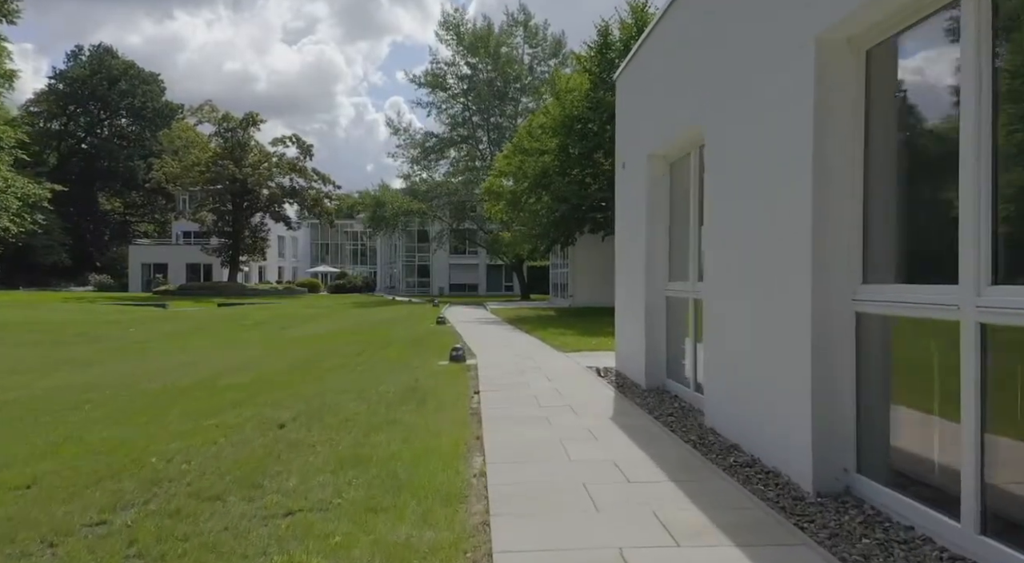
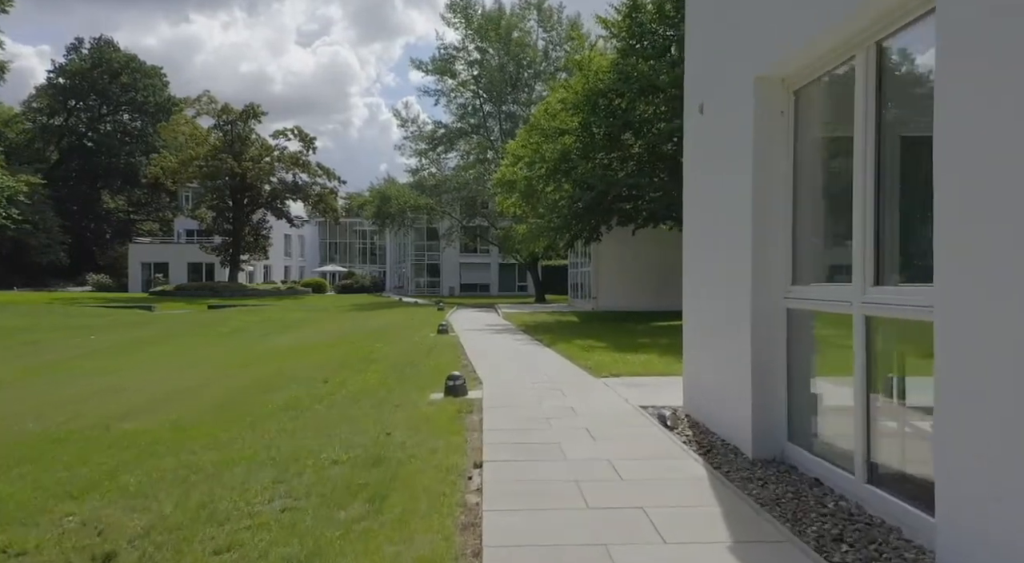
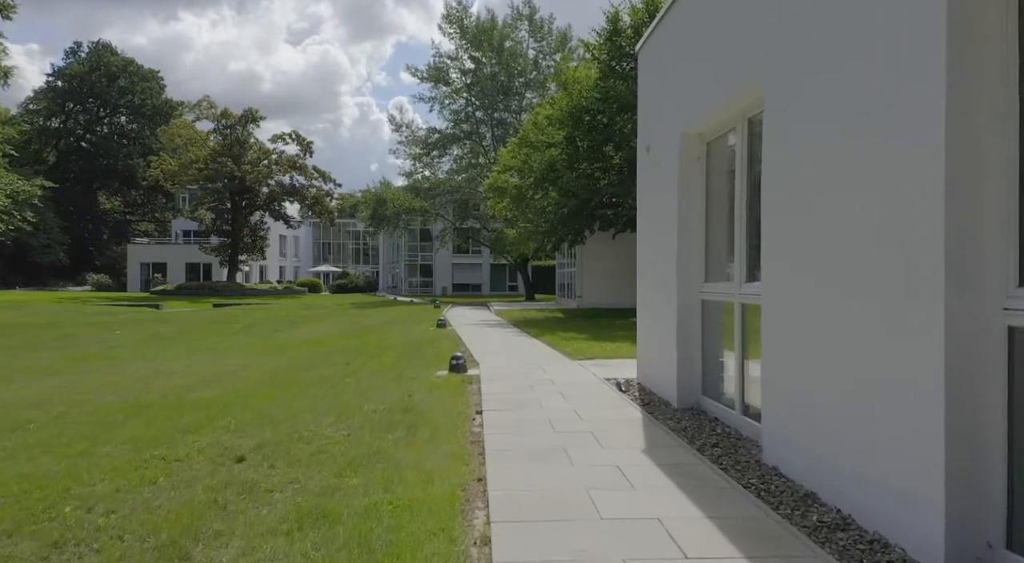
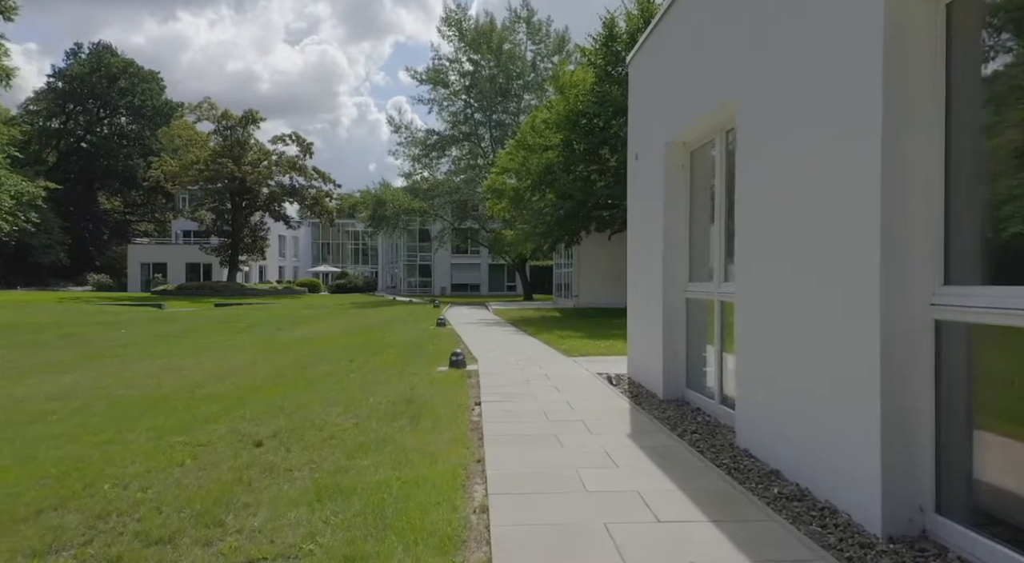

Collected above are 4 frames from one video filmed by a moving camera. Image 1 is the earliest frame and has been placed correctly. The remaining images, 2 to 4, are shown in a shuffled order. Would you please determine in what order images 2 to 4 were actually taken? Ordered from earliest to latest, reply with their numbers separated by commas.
4, 3, 2
